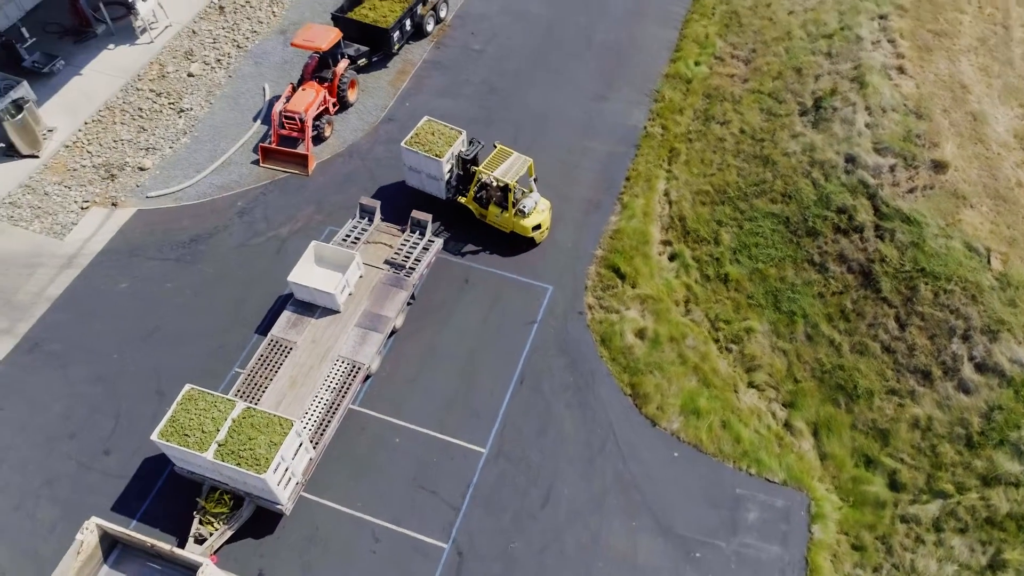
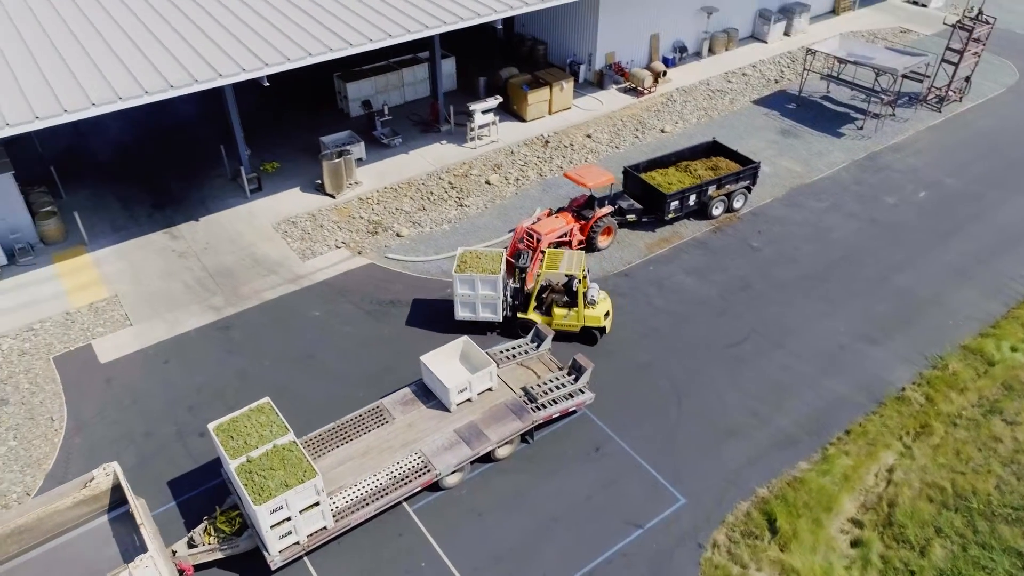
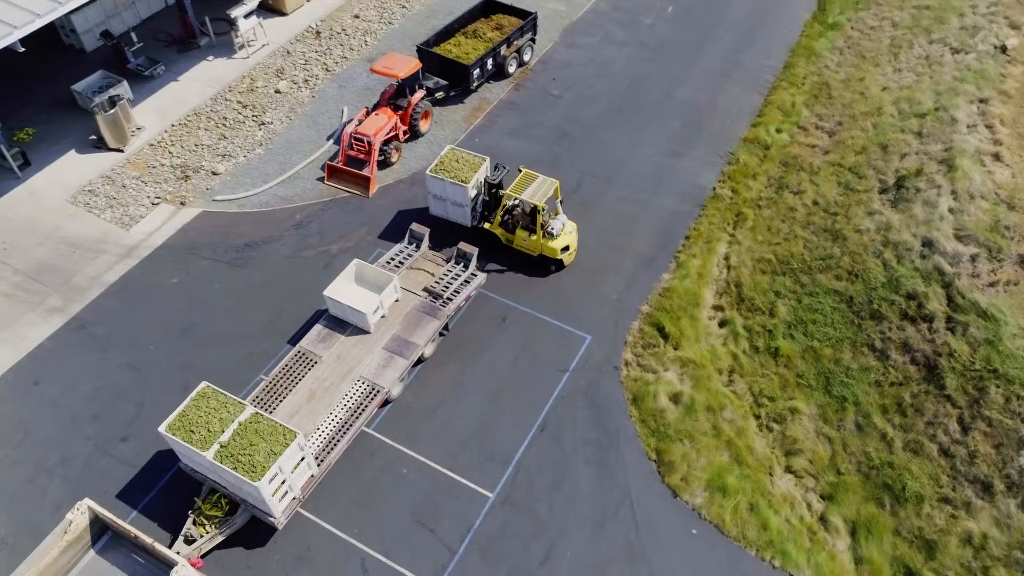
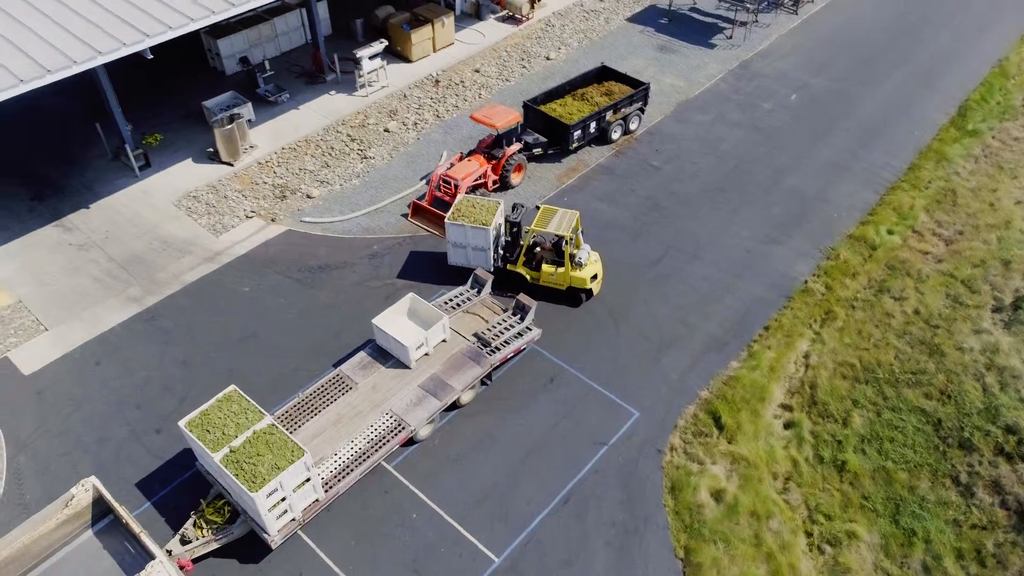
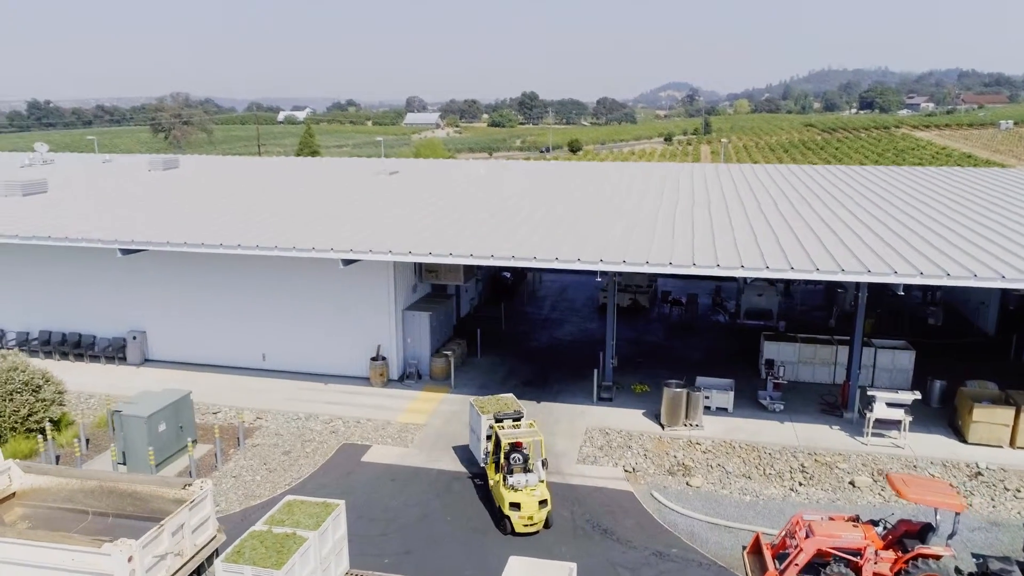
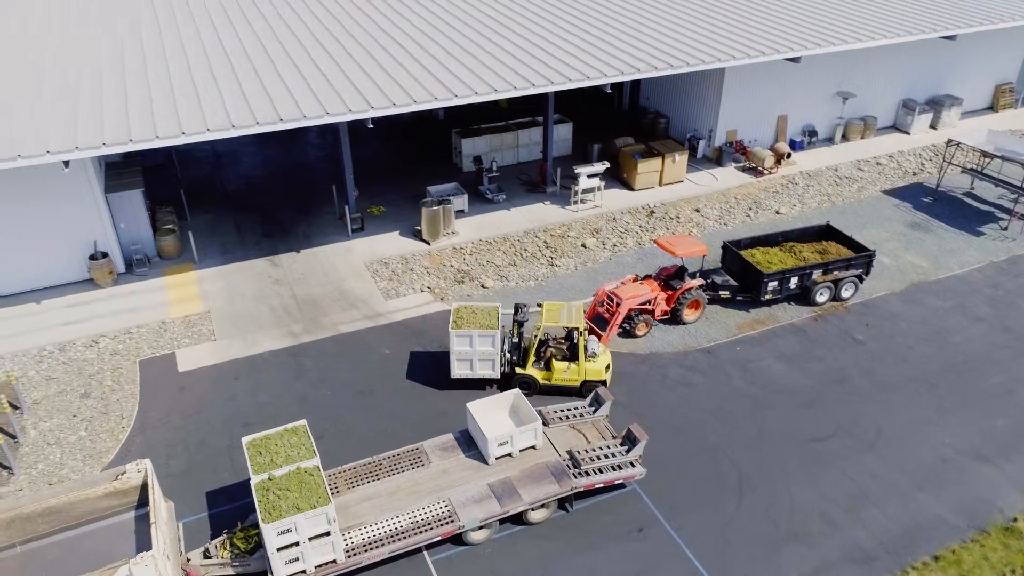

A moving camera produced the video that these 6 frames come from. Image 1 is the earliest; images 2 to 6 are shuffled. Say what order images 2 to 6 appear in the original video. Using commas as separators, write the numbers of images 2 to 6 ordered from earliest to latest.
3, 4, 2, 6, 5
